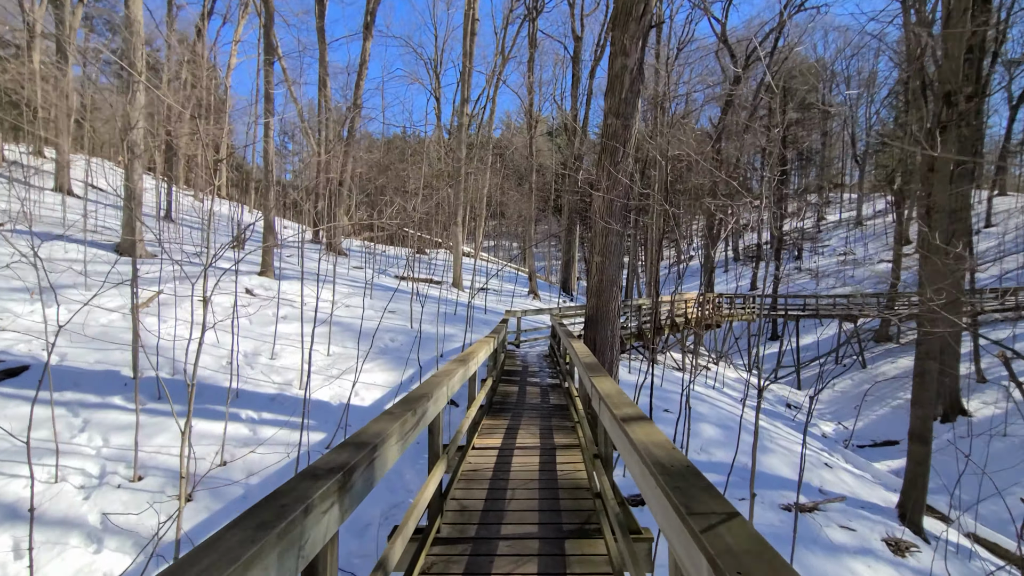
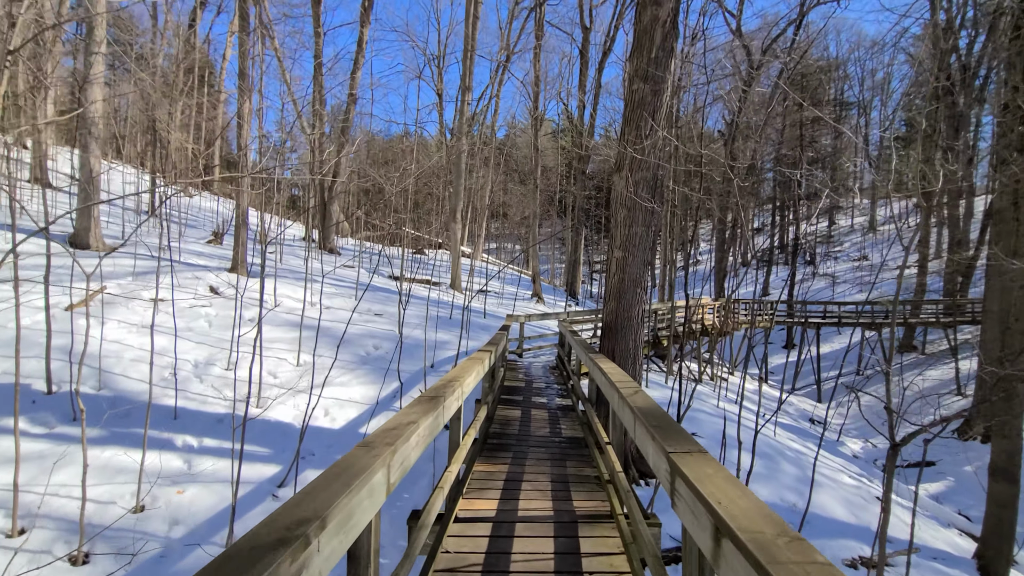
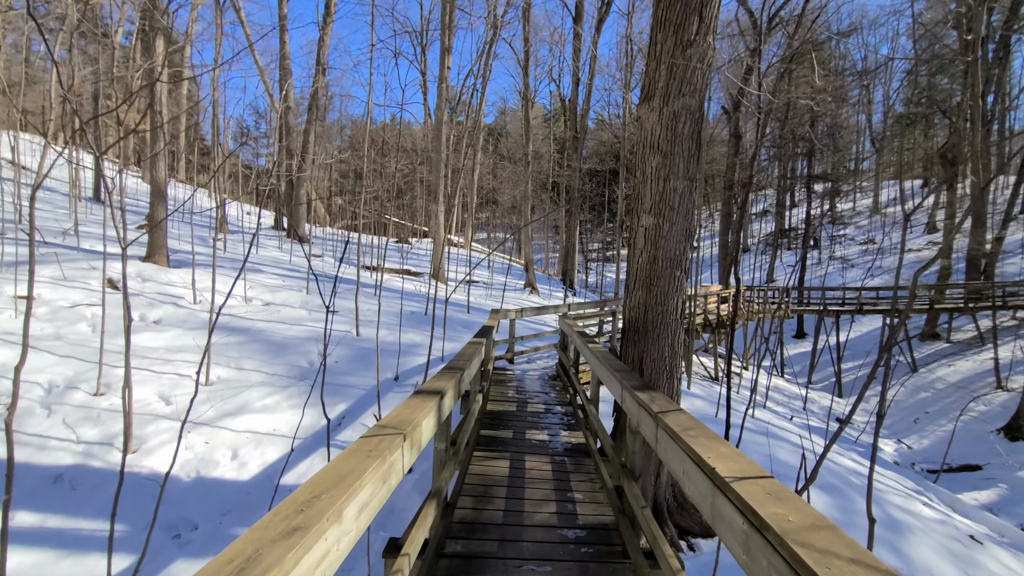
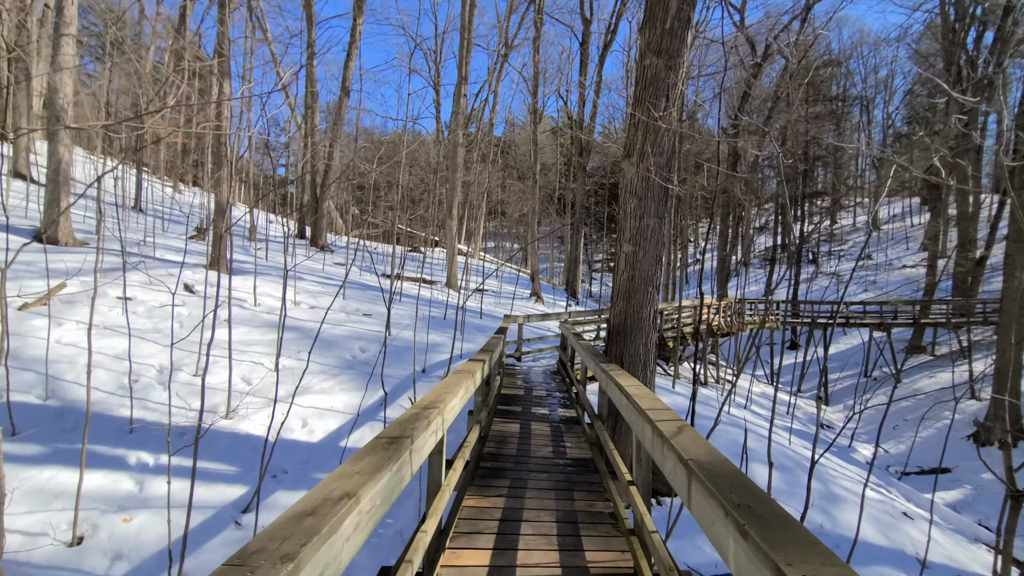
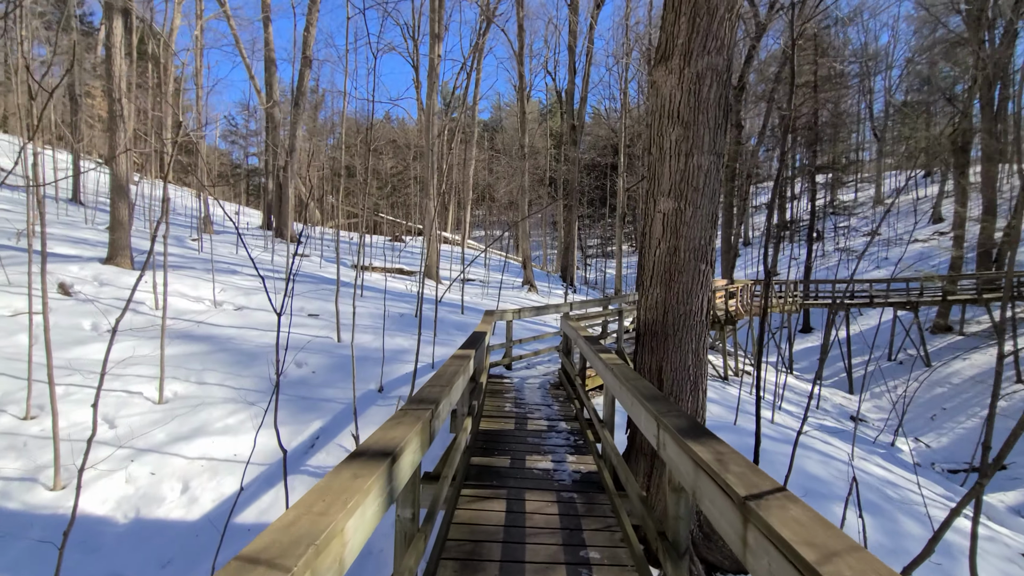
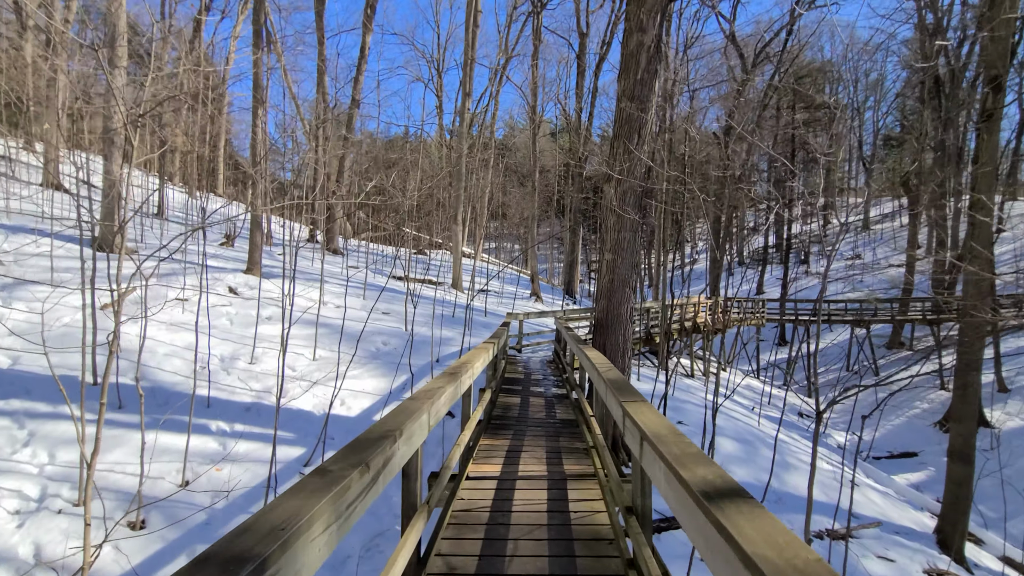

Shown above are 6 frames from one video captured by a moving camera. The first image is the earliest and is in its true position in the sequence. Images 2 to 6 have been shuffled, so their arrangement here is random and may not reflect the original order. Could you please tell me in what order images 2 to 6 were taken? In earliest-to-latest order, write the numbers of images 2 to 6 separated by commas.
6, 2, 4, 3, 5
